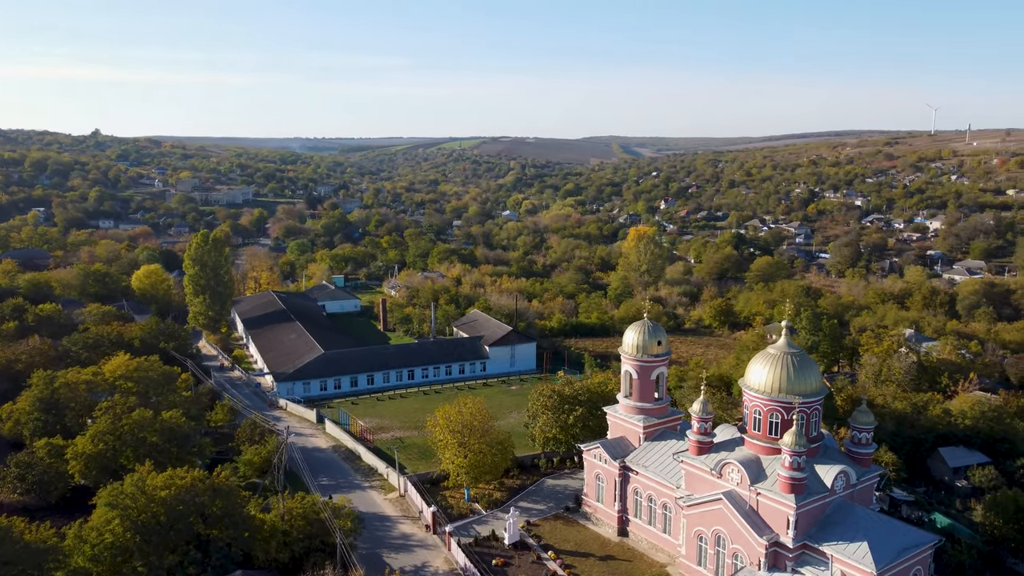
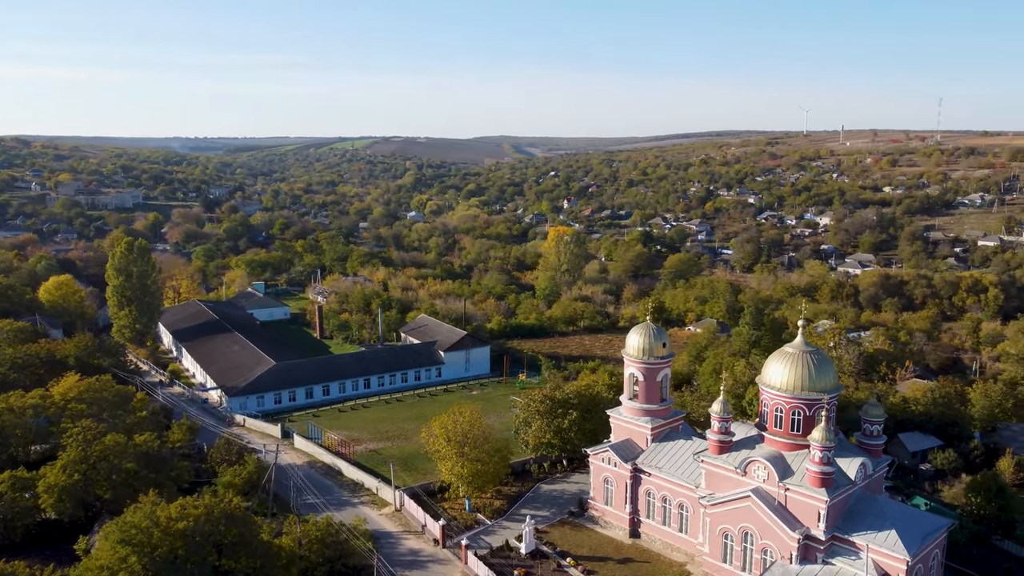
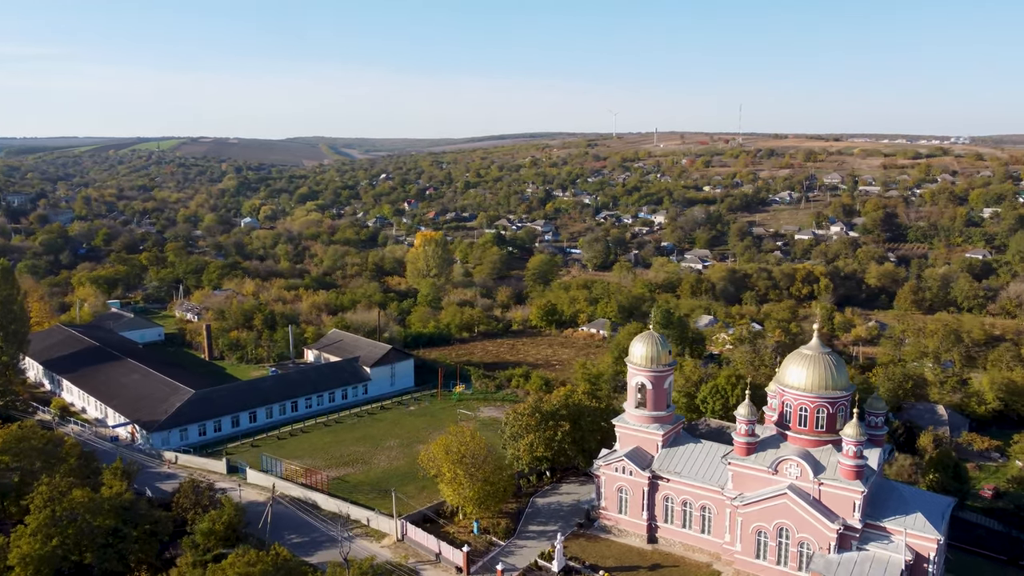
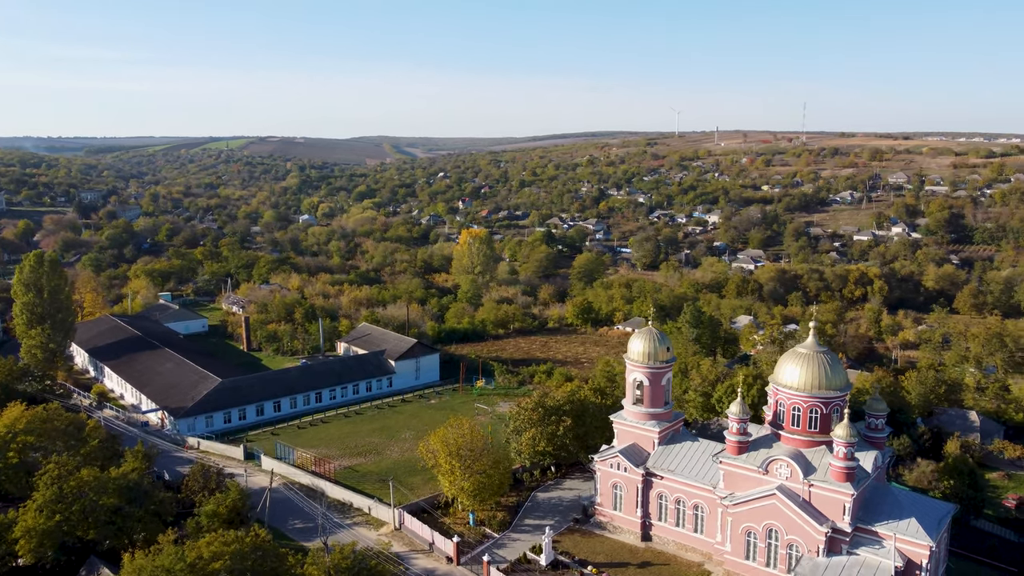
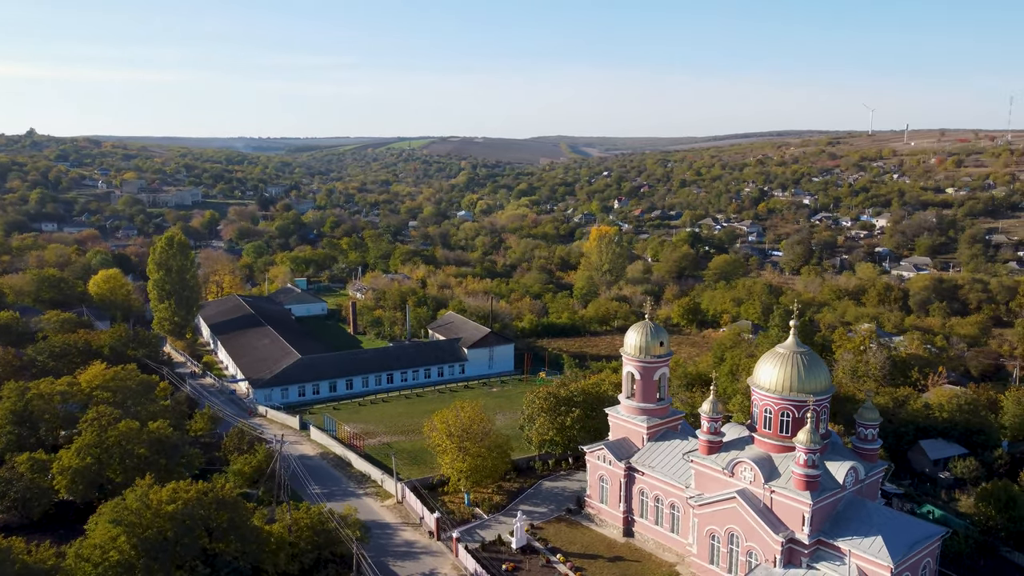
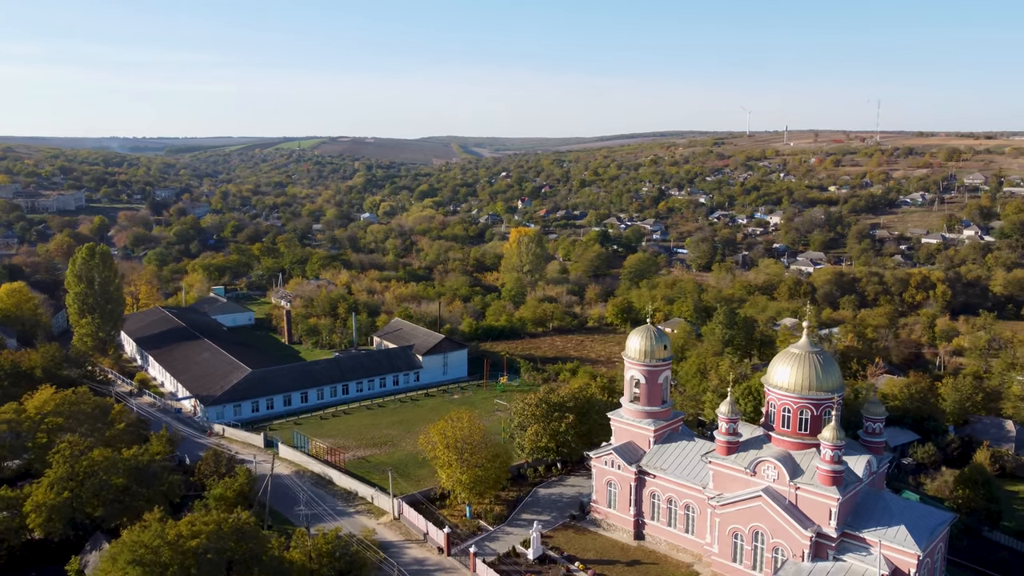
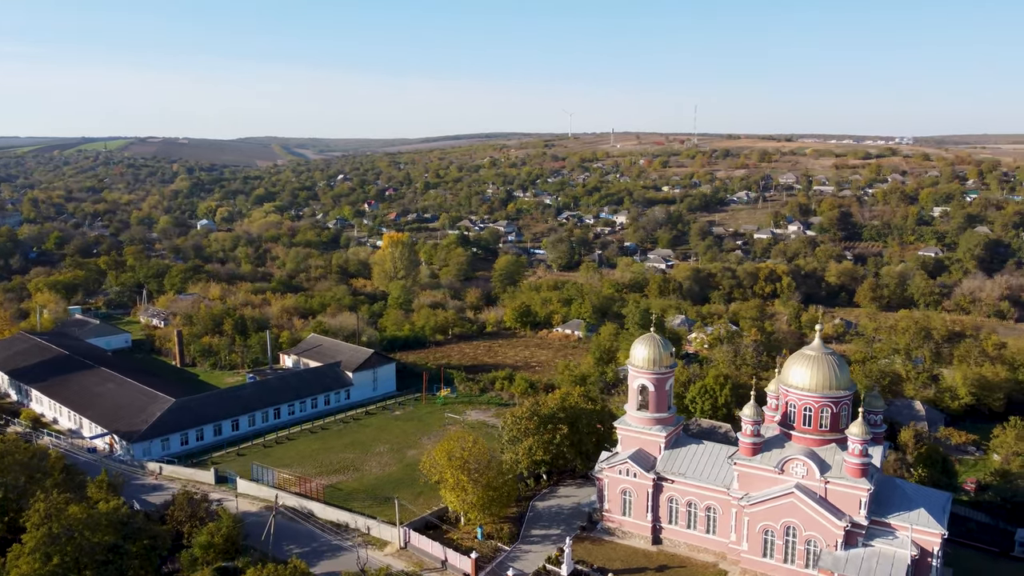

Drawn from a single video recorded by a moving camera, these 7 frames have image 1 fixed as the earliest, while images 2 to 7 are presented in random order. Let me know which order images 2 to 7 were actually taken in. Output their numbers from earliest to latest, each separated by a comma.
5, 2, 6, 4, 3, 7
